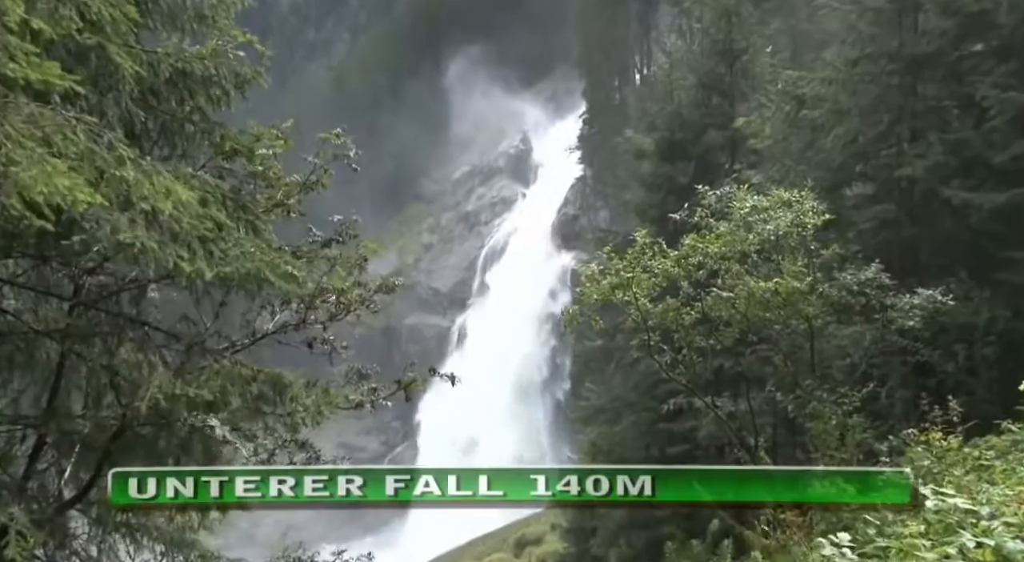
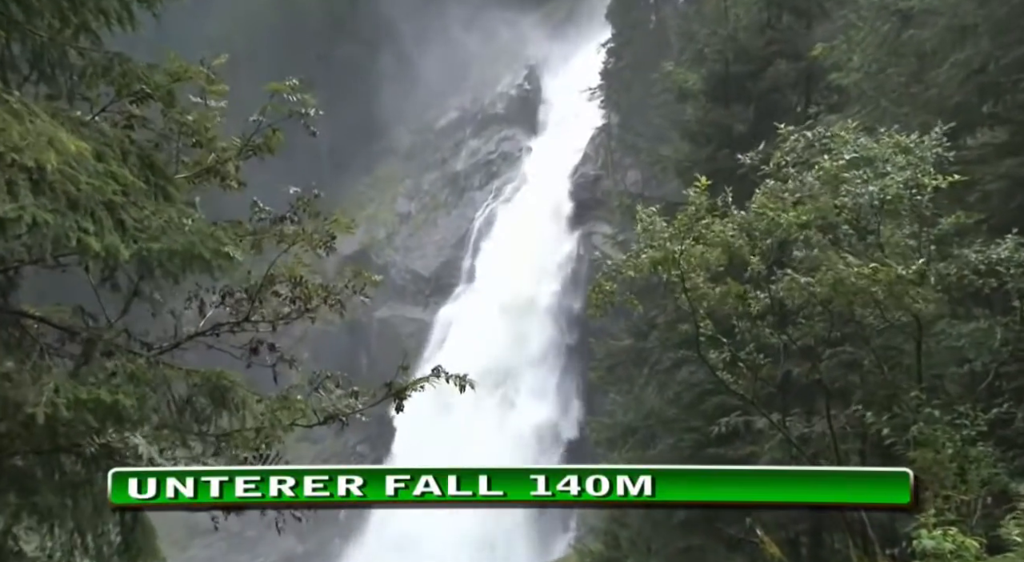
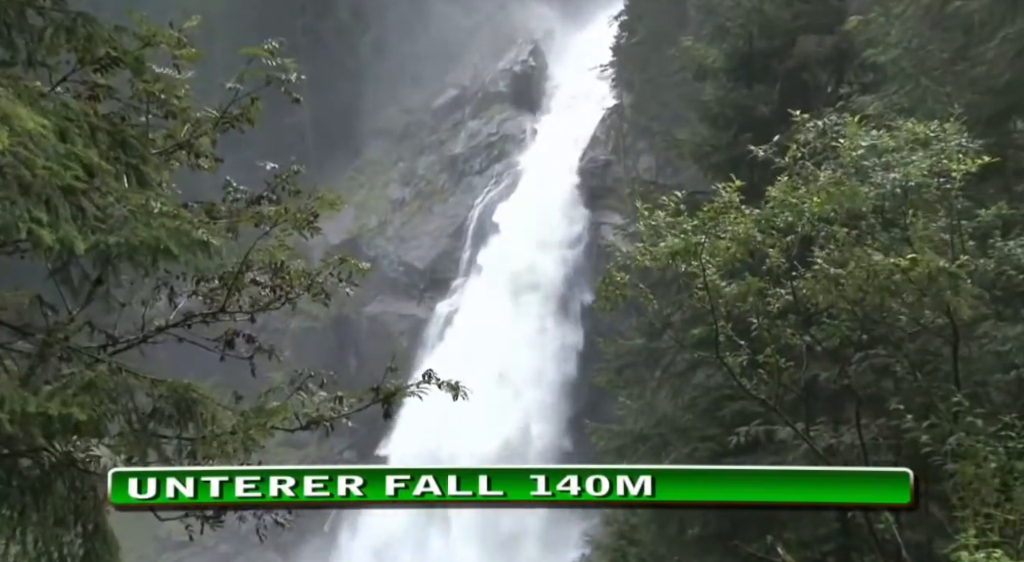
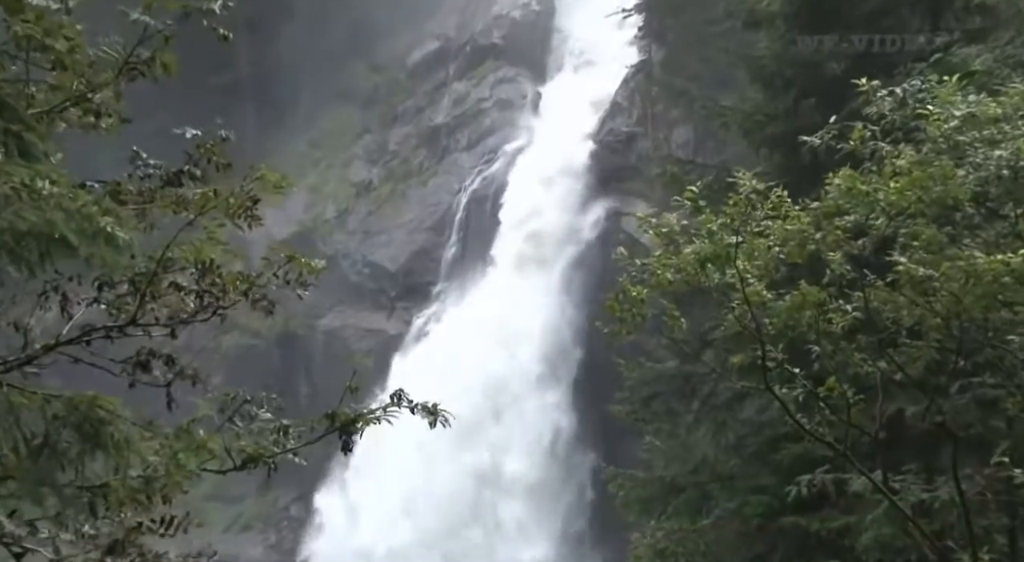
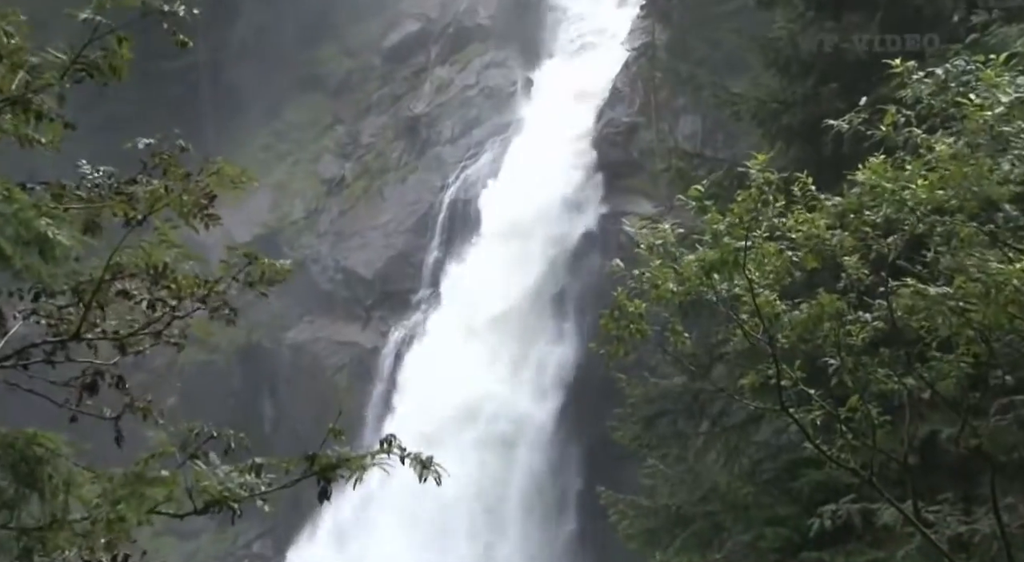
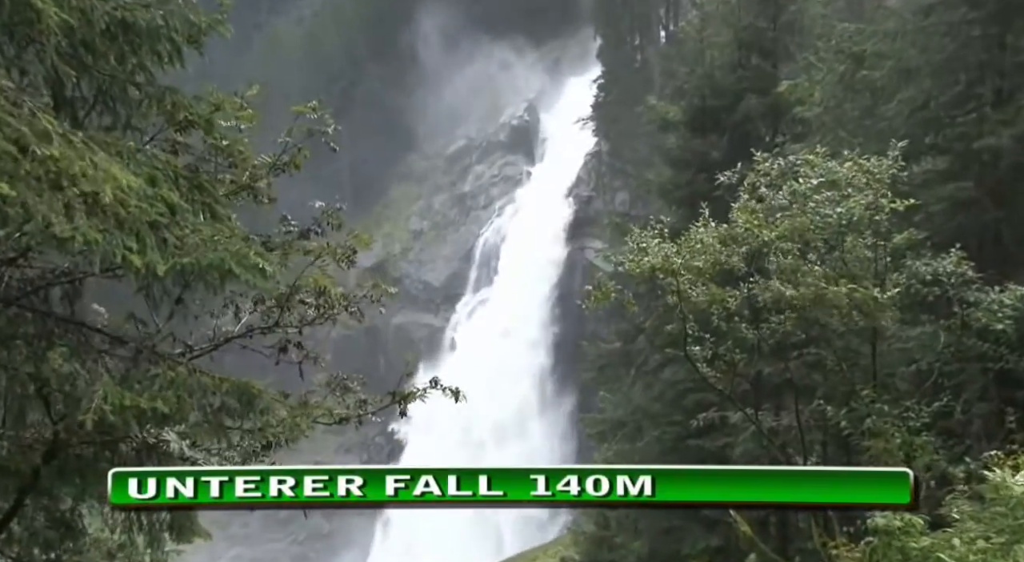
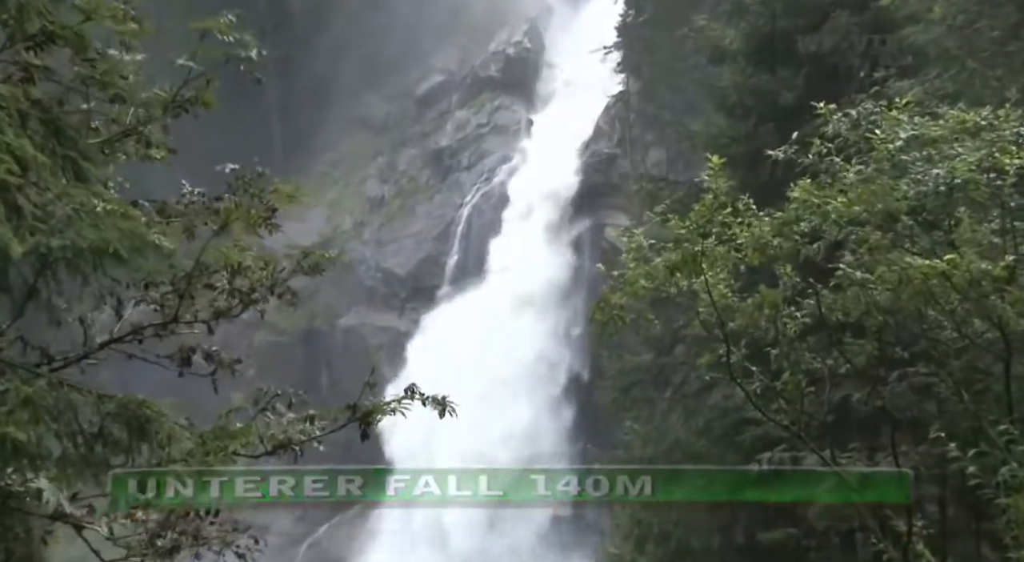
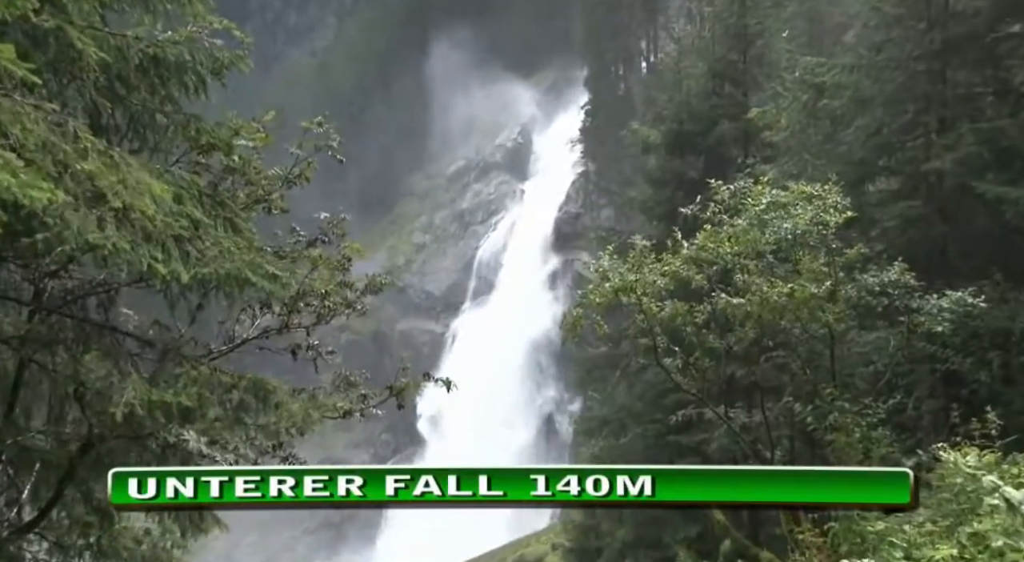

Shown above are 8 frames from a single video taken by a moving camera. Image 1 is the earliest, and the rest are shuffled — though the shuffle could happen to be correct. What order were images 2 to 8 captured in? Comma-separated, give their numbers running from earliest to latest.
8, 6, 2, 3, 7, 4, 5
